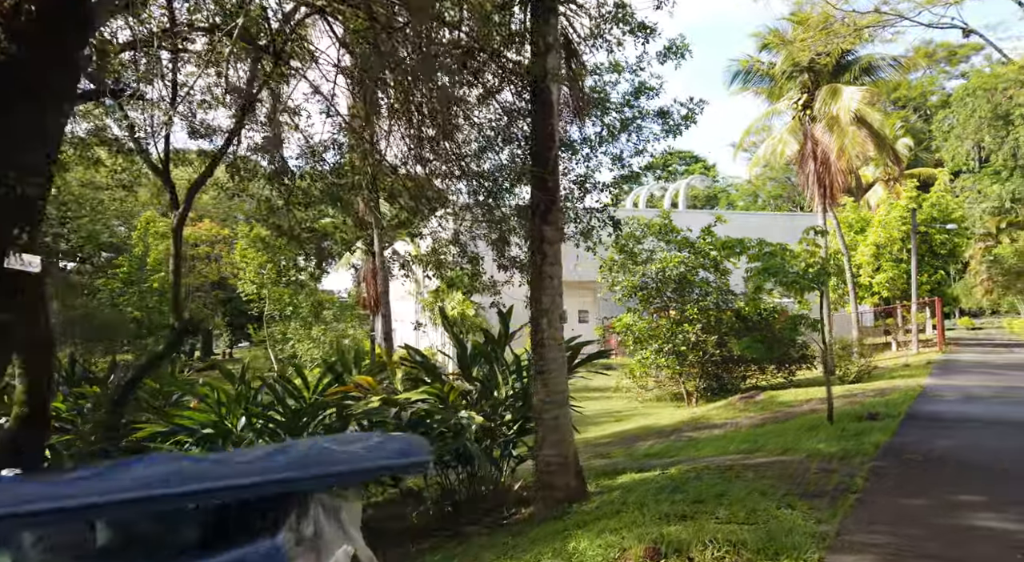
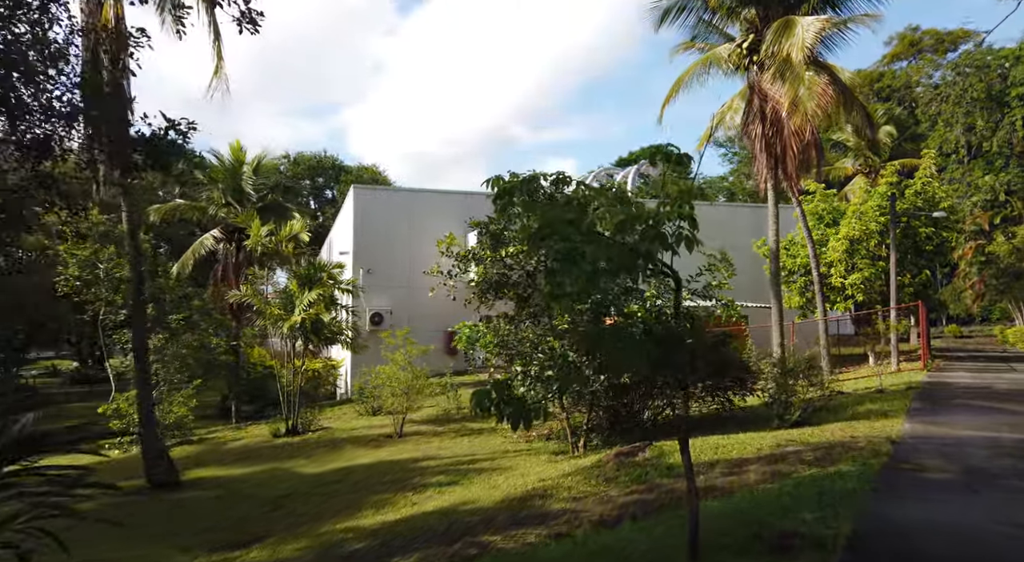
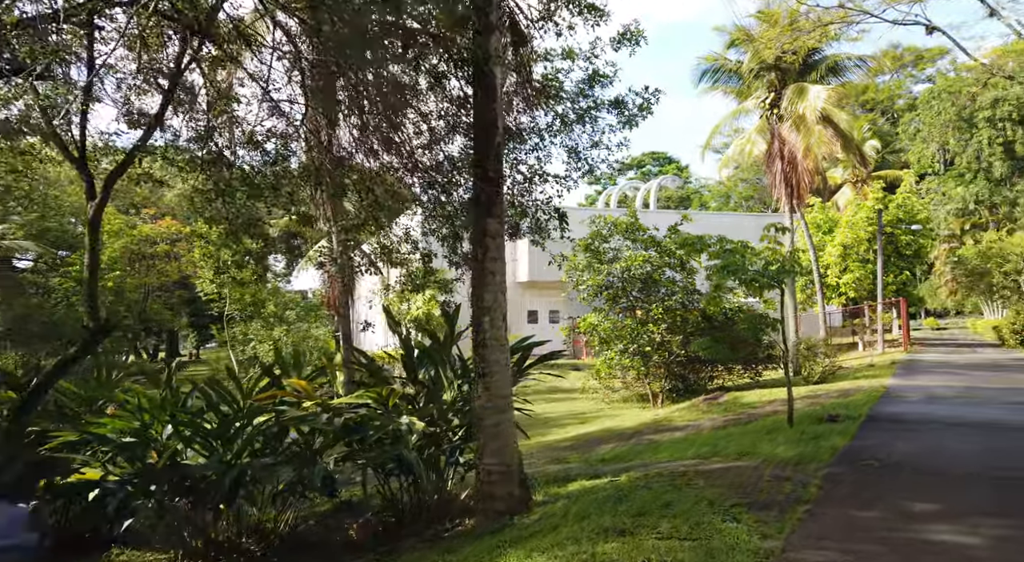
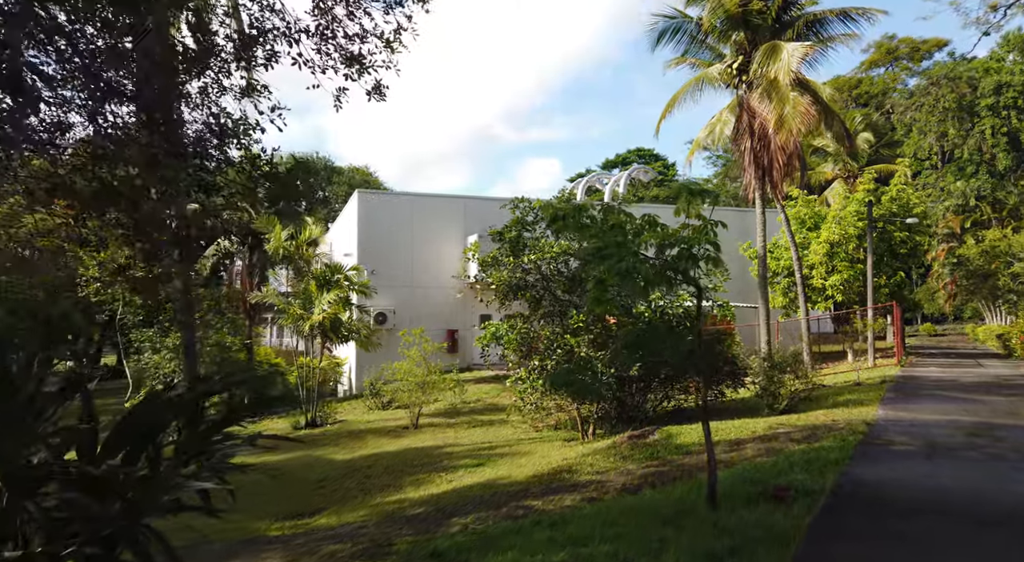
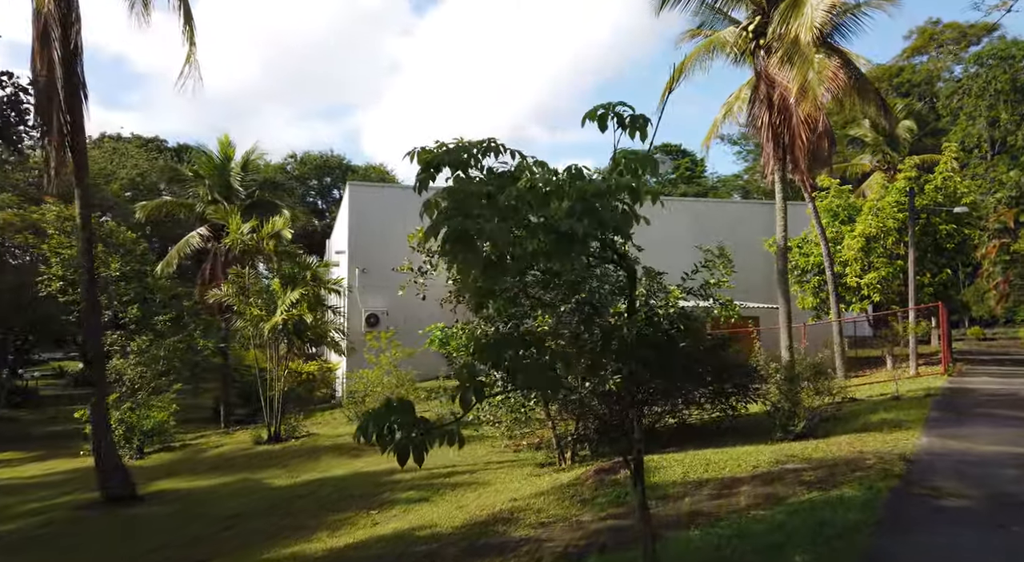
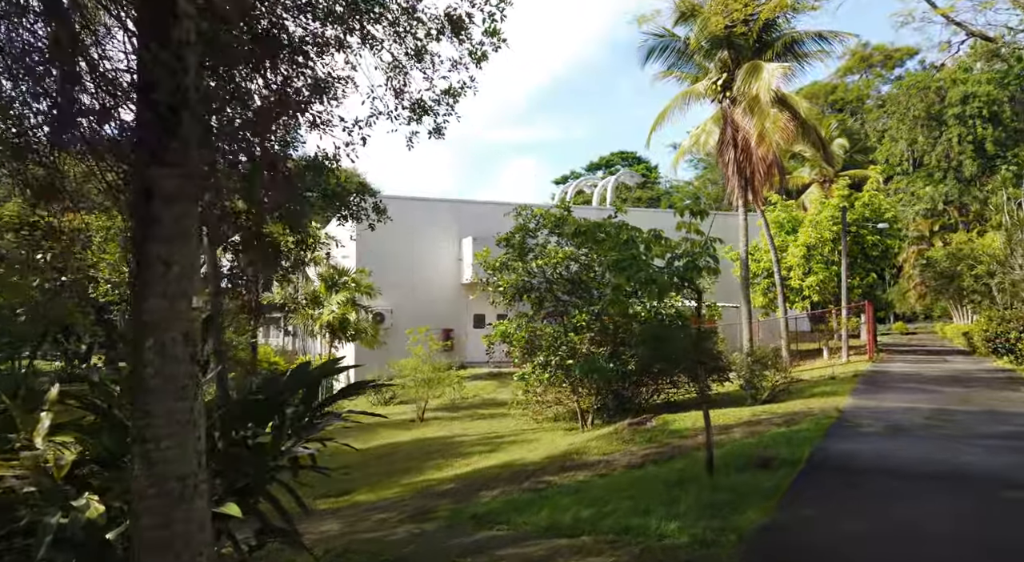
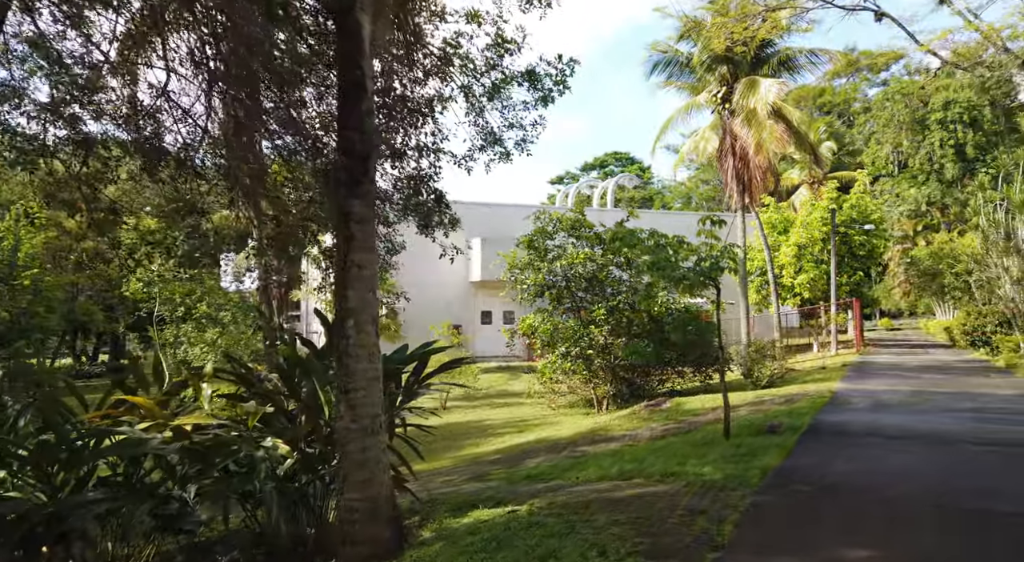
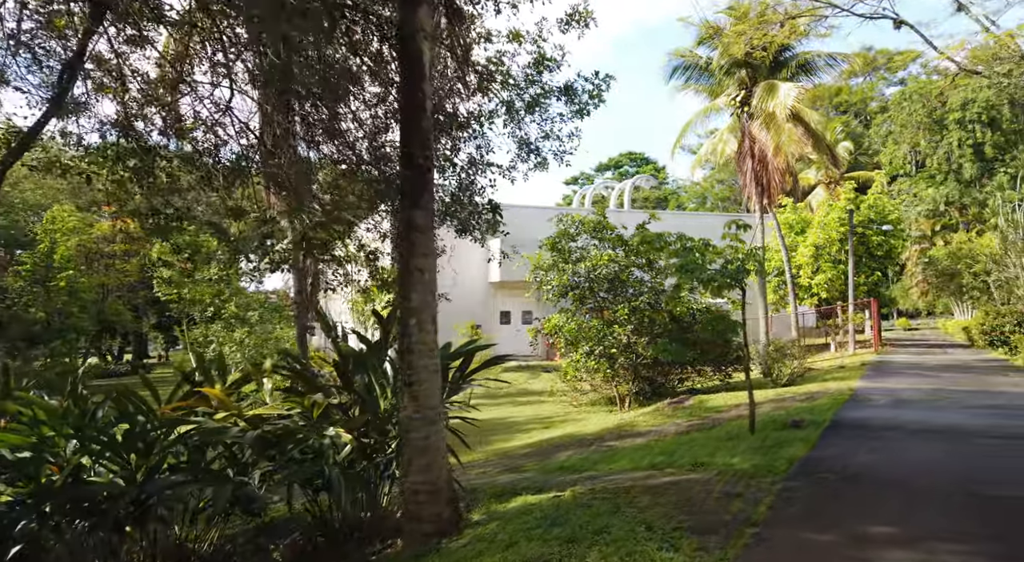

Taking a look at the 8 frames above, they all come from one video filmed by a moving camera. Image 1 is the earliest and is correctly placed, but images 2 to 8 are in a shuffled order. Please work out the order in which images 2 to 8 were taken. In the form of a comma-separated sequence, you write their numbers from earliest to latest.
3, 8, 7, 6, 4, 2, 5
